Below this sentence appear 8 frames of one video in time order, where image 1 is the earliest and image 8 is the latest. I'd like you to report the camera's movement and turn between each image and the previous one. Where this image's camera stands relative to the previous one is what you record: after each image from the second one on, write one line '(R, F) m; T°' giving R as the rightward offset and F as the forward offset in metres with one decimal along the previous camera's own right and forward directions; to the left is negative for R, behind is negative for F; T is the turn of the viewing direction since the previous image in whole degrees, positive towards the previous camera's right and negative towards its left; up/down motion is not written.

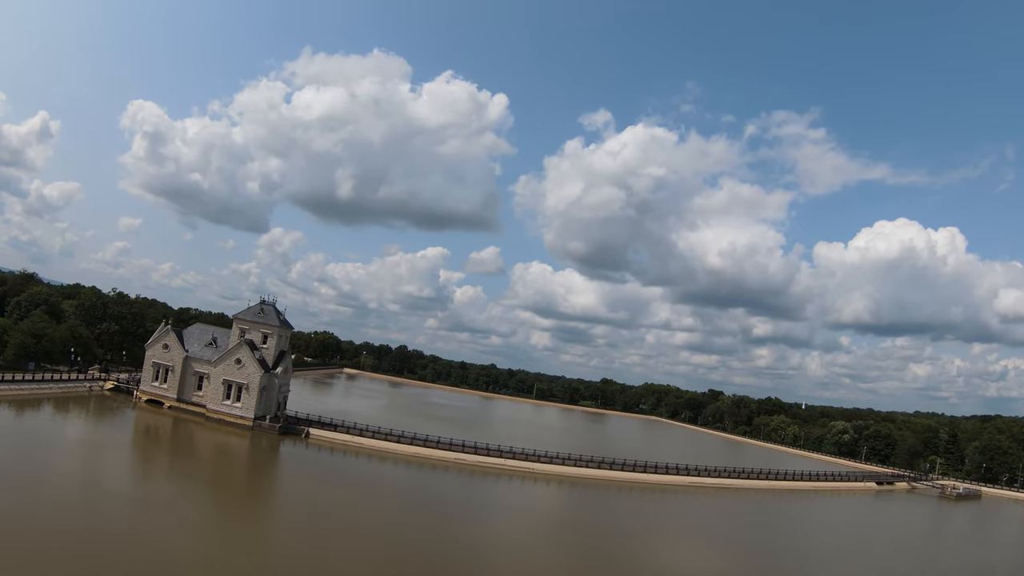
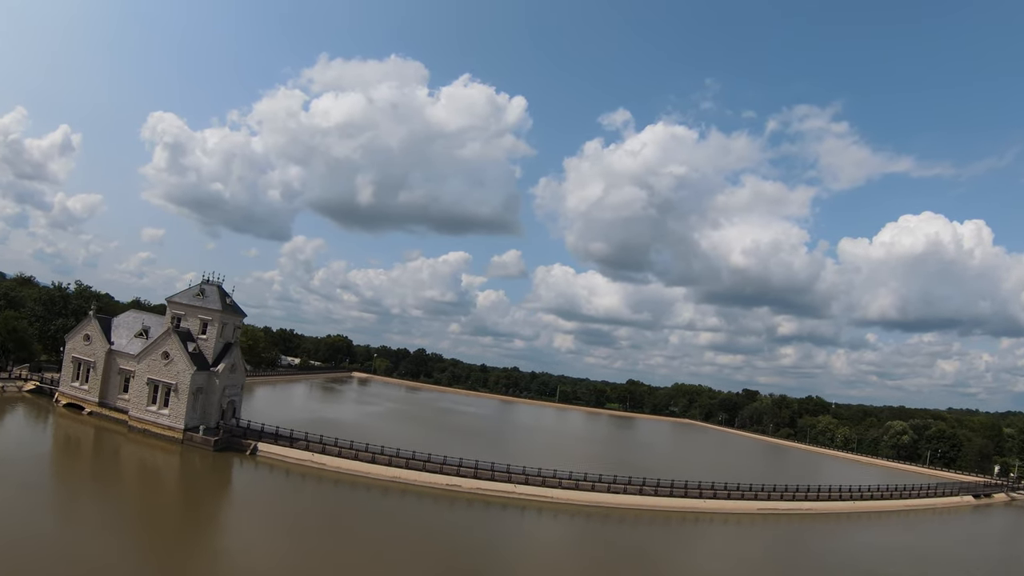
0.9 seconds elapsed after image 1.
(+0.6, +5.6) m; -2°
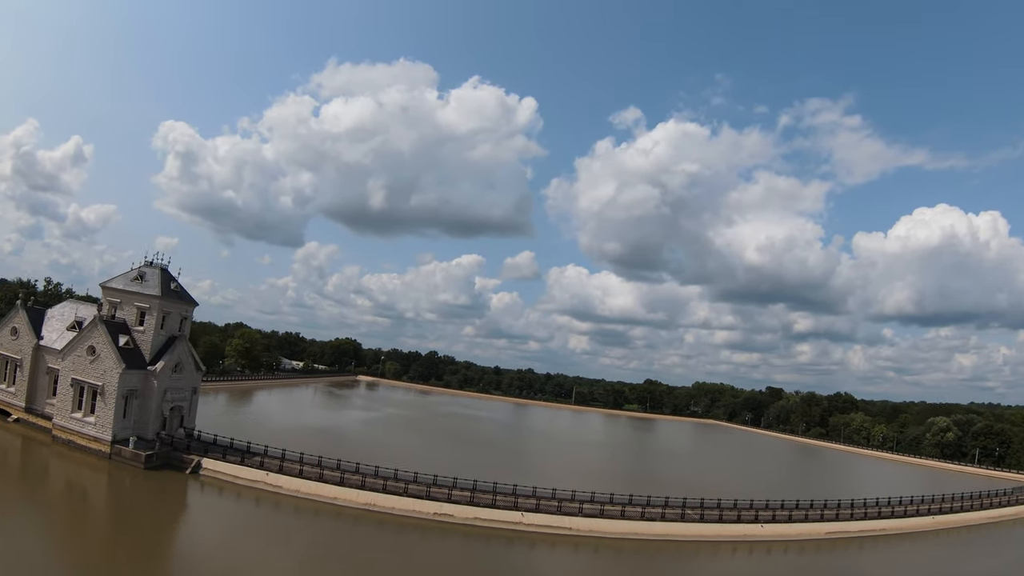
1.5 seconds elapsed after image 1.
(+0.3, +3.5) m; -1°
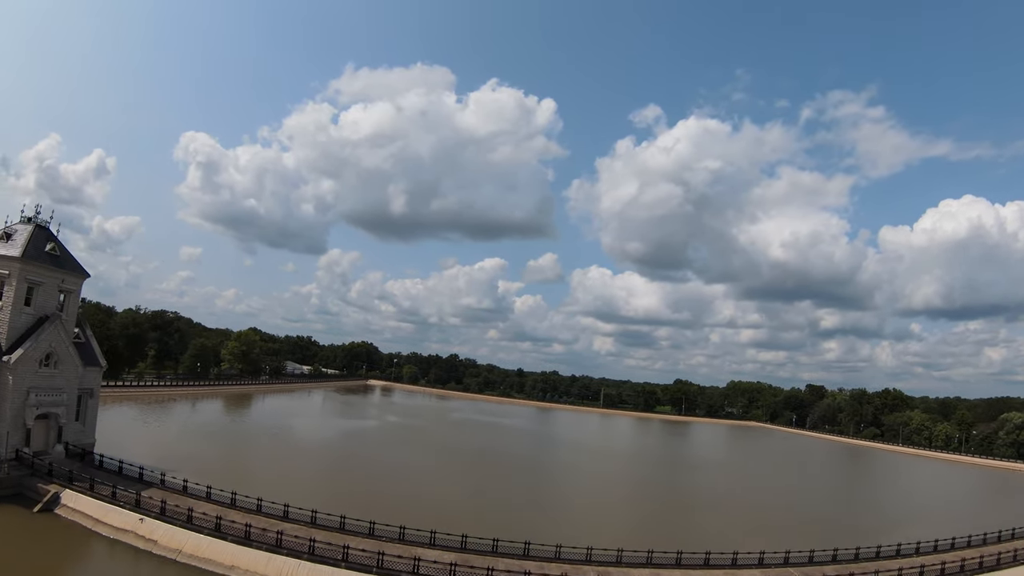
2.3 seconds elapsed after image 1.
(+0.4, +4.9) m; -2°
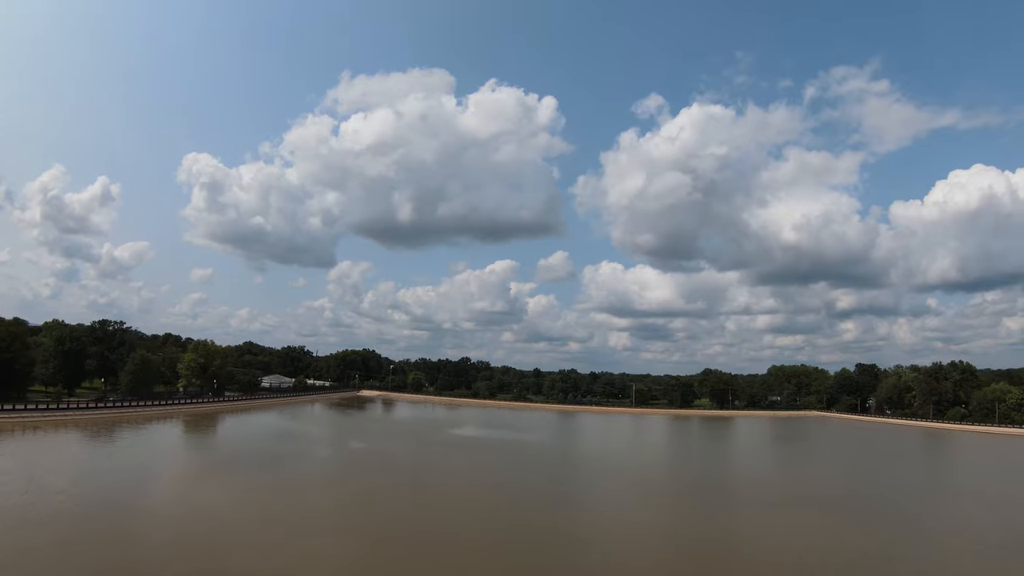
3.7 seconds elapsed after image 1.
(+0.3, +9.0) m; -1°
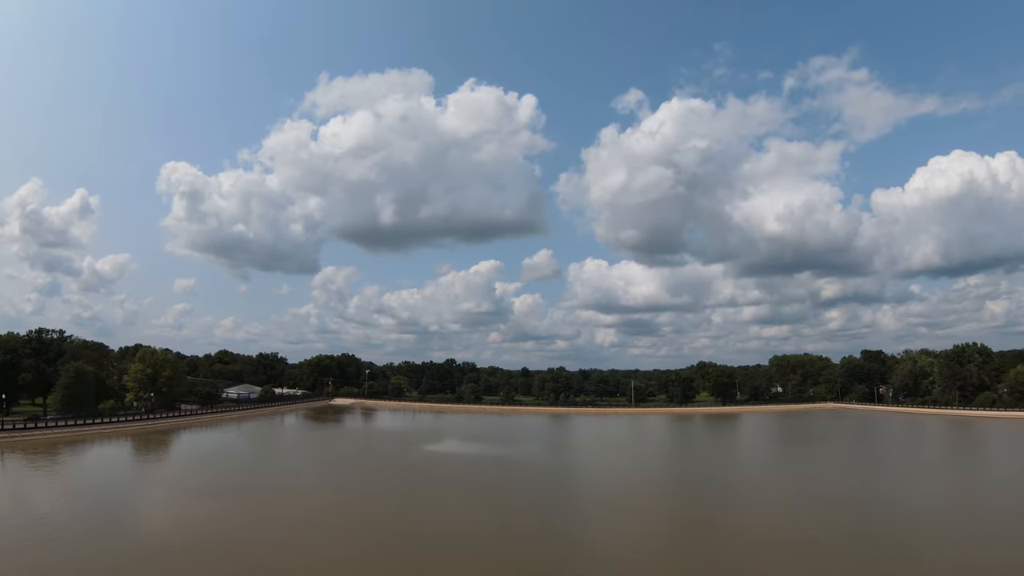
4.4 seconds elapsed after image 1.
(0.0, +5.3) m; +1°
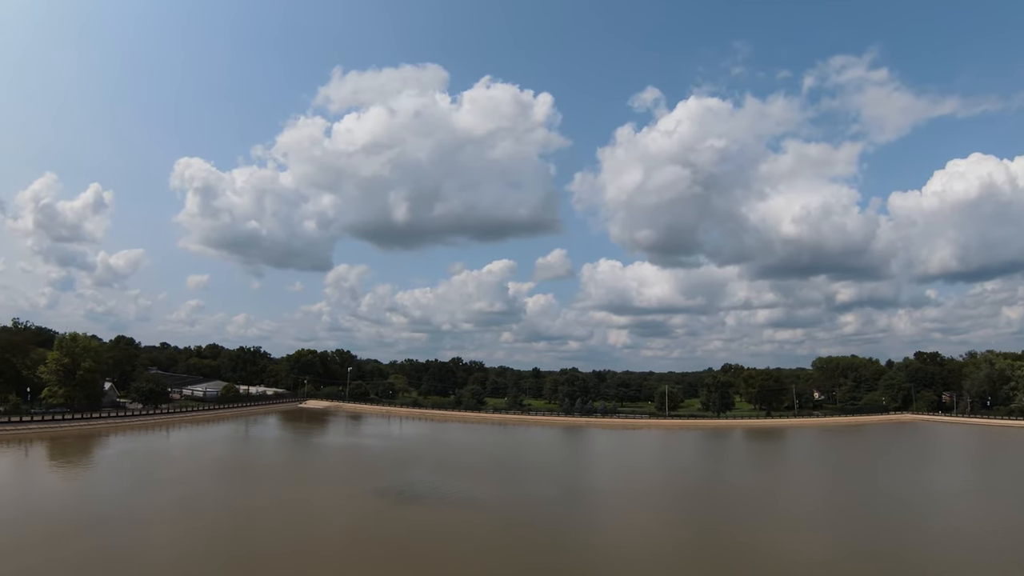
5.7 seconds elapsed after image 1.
(+0.3, +8.6) m; -1°
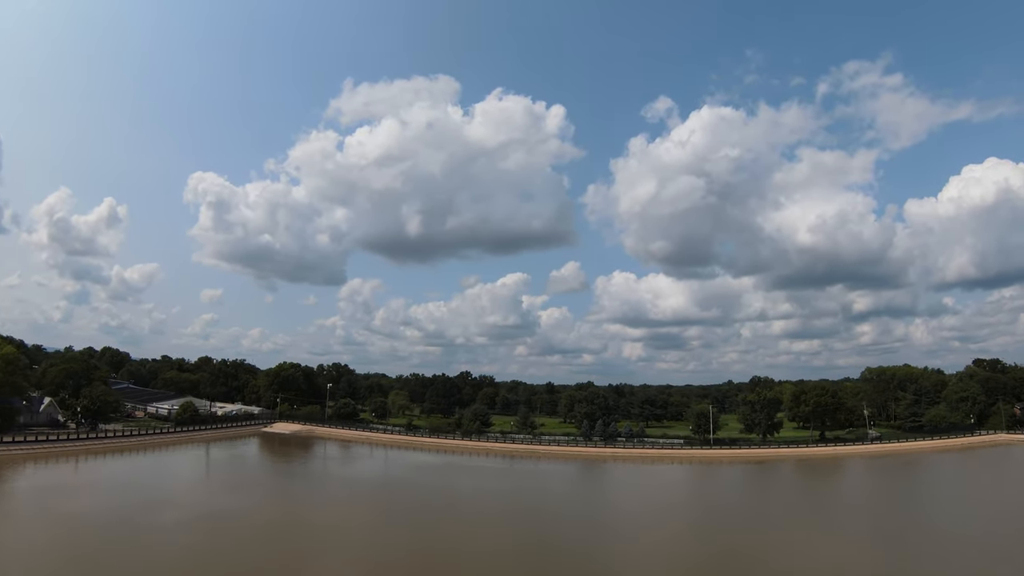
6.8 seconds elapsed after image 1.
(+0.5, +7.3) m; -1°
